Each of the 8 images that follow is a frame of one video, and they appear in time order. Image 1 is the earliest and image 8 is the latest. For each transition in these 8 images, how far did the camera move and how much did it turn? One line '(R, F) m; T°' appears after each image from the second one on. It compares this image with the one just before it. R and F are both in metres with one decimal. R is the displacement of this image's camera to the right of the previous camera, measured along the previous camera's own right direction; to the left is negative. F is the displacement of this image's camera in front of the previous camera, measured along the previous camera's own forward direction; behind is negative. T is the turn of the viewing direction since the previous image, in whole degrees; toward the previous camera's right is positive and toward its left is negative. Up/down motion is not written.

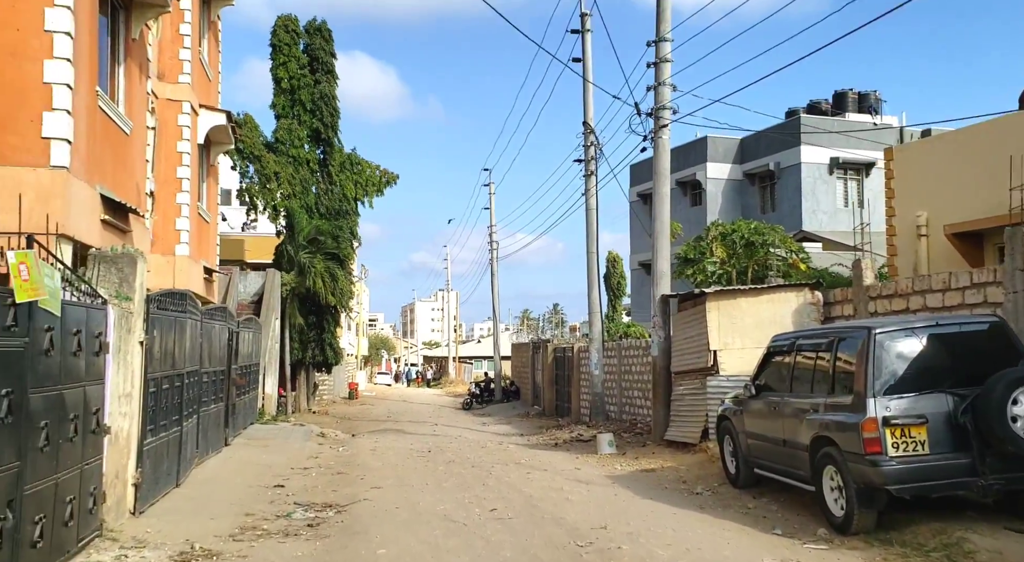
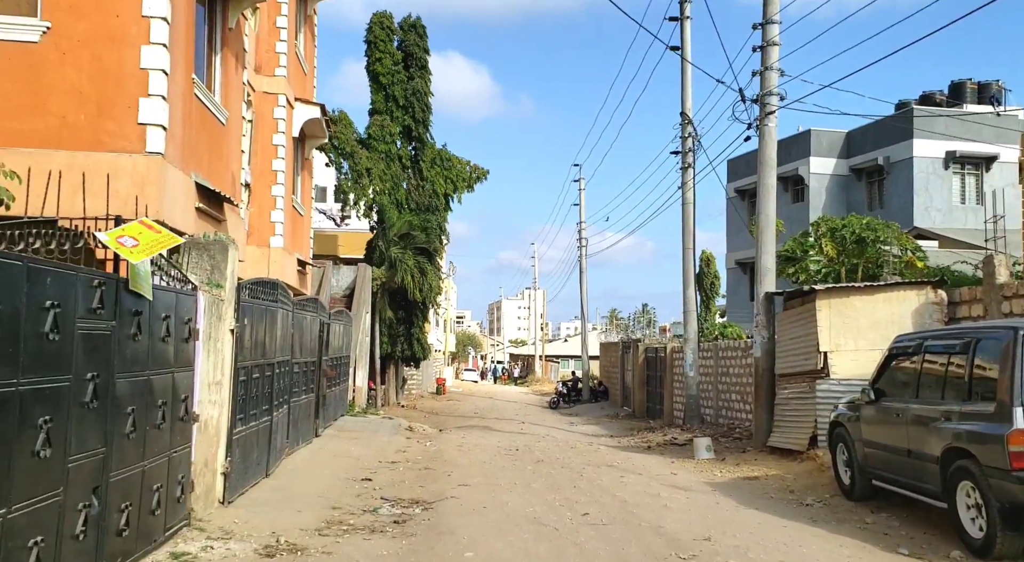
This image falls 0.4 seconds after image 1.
(-0.1, +0.4) m; -6°
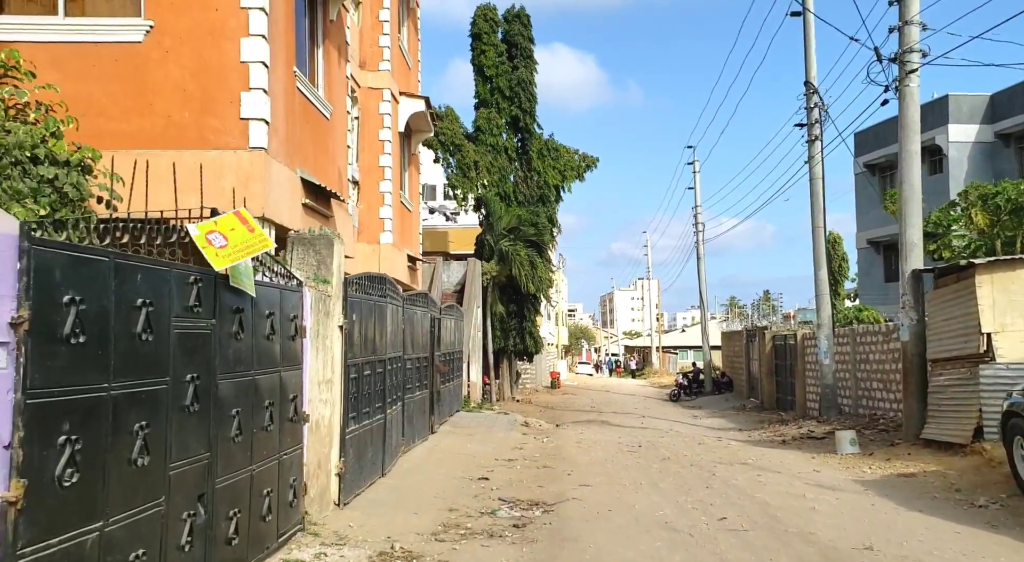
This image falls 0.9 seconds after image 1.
(-0.1, +0.6) m; -7°
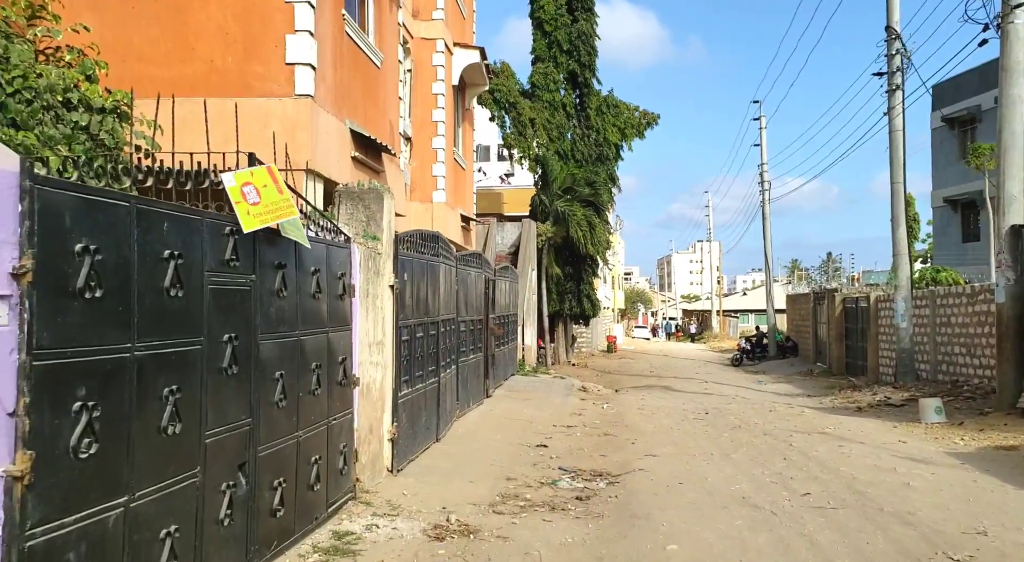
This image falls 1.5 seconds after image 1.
(-0.1, +0.6) m; -4°
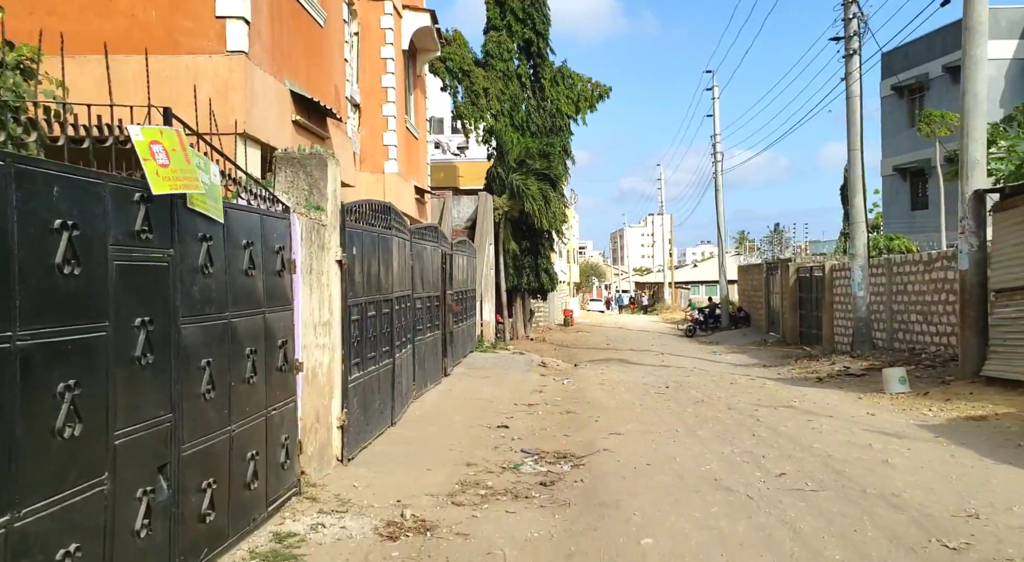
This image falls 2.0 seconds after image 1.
(0.0, +0.5) m; +3°
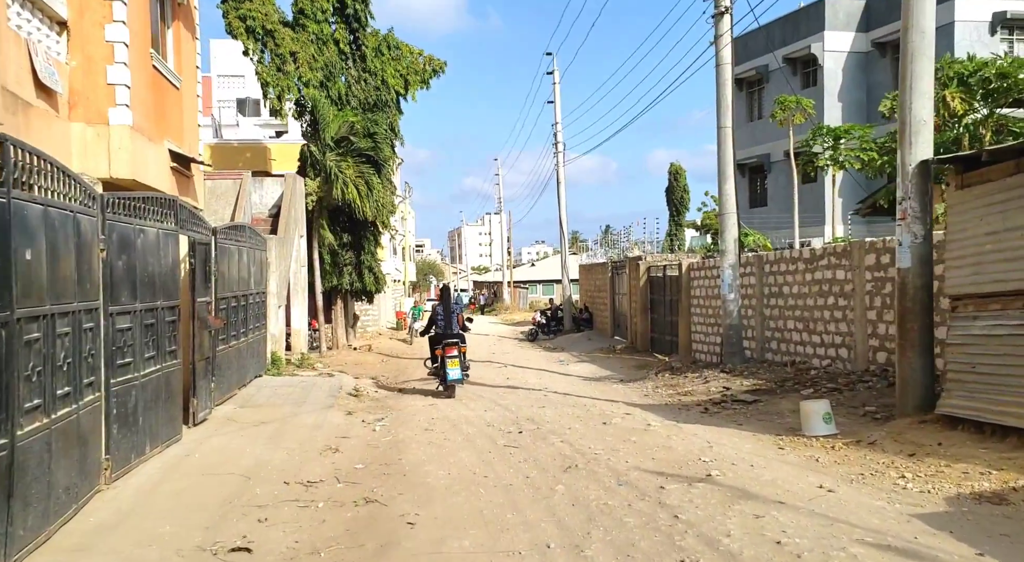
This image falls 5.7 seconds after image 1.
(+0.6, +4.0) m; +11°
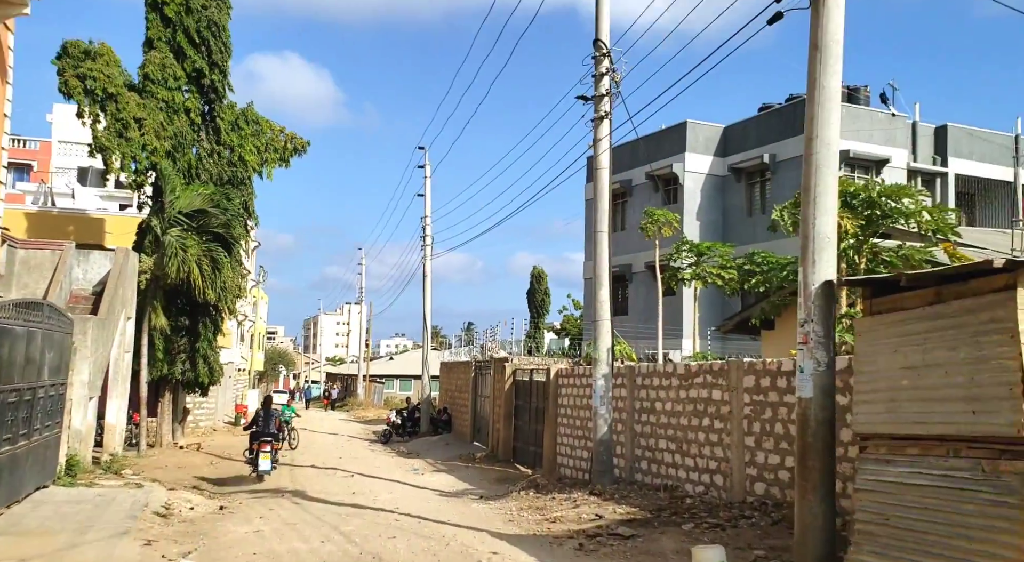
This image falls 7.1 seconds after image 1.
(0.0, +1.4) m; +9°
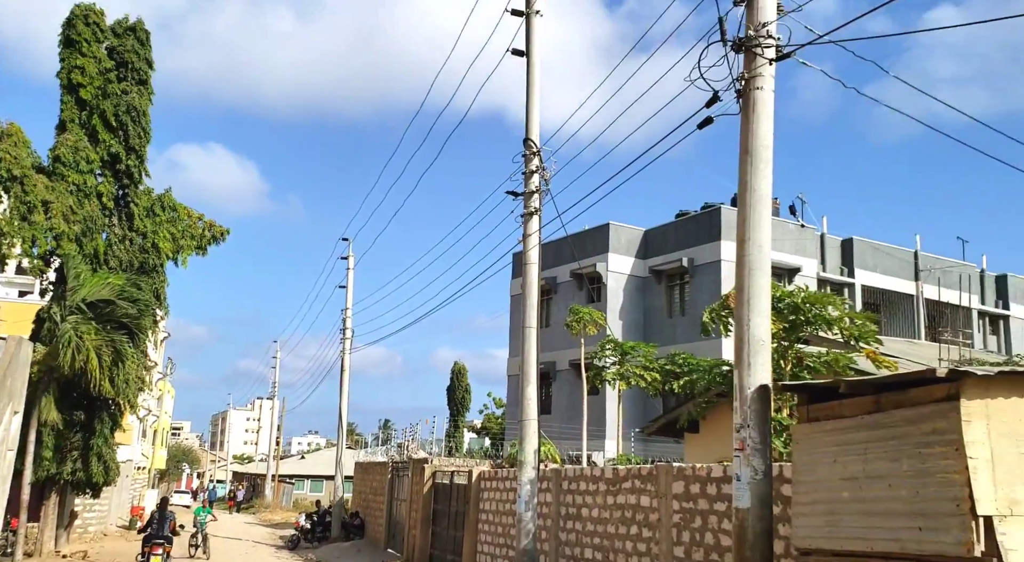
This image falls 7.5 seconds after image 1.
(-0.1, +0.4) m; +5°
